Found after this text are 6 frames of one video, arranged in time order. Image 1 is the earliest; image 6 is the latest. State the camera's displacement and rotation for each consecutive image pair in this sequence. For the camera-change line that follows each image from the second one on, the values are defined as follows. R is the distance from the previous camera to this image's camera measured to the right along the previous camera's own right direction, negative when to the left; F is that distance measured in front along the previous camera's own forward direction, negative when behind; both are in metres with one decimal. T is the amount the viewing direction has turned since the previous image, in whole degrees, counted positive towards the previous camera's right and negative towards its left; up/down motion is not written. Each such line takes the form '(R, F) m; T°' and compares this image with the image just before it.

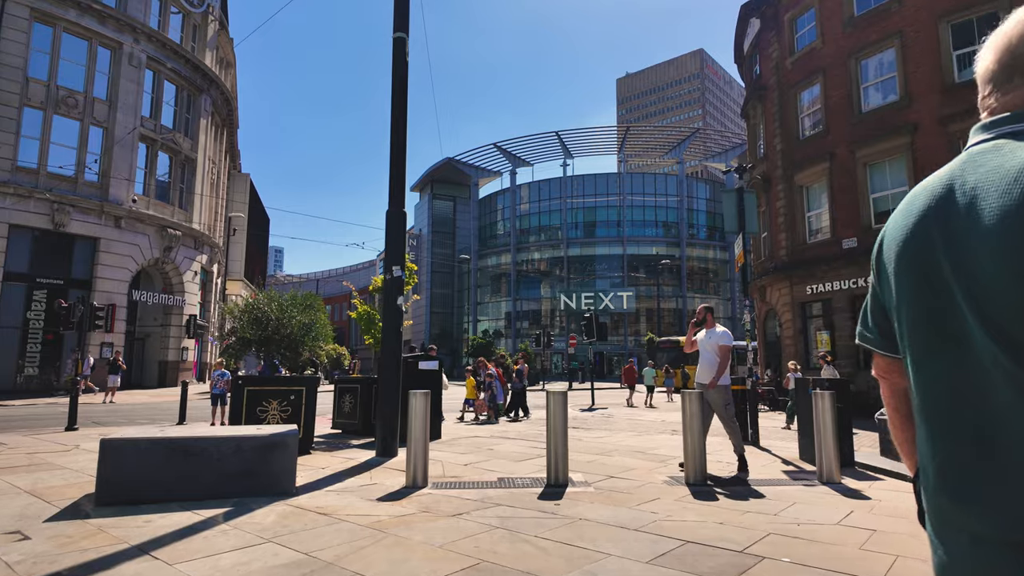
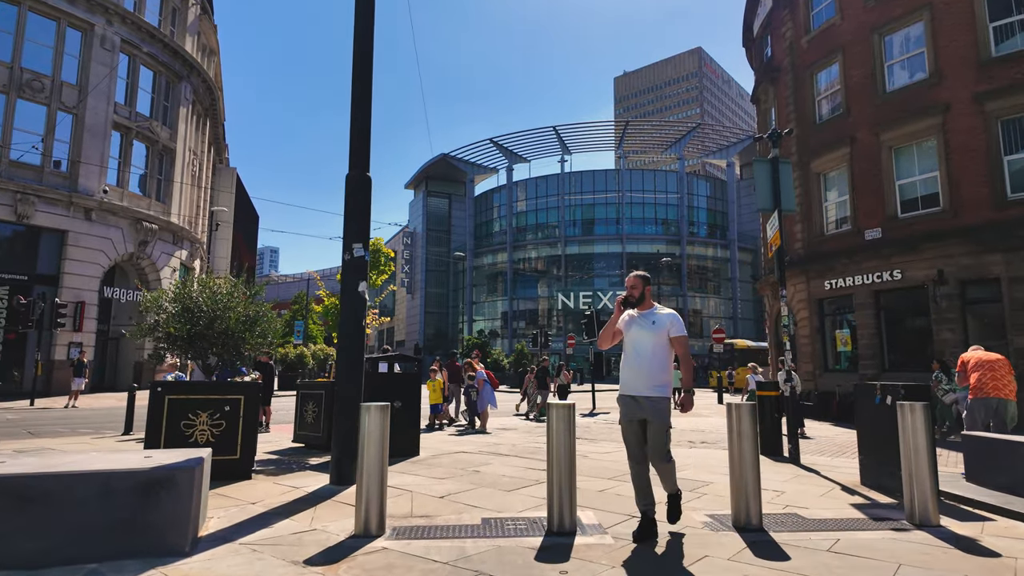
(+0.1, +1.5) m; 0°
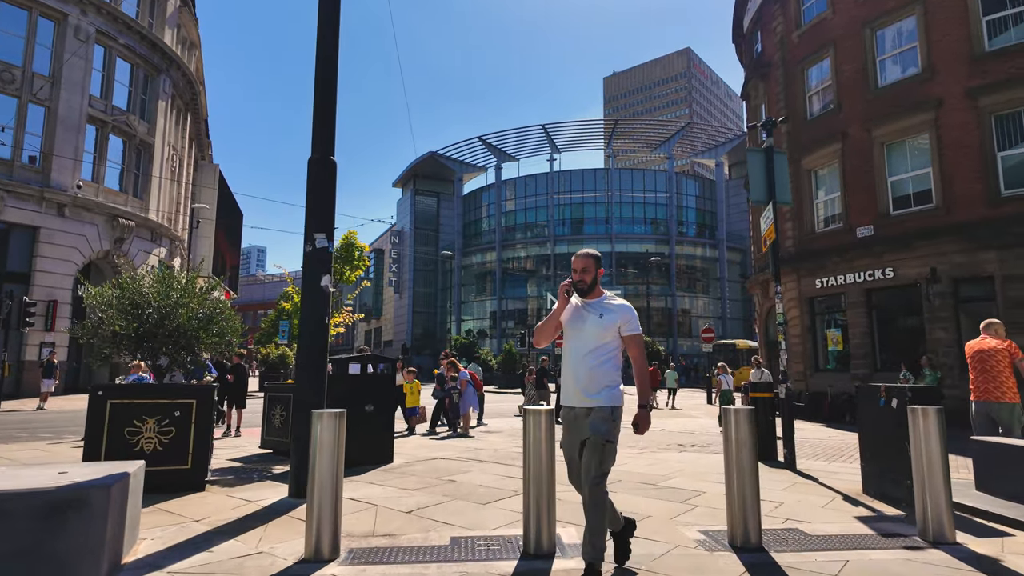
(+0.1, +0.5) m; +1°
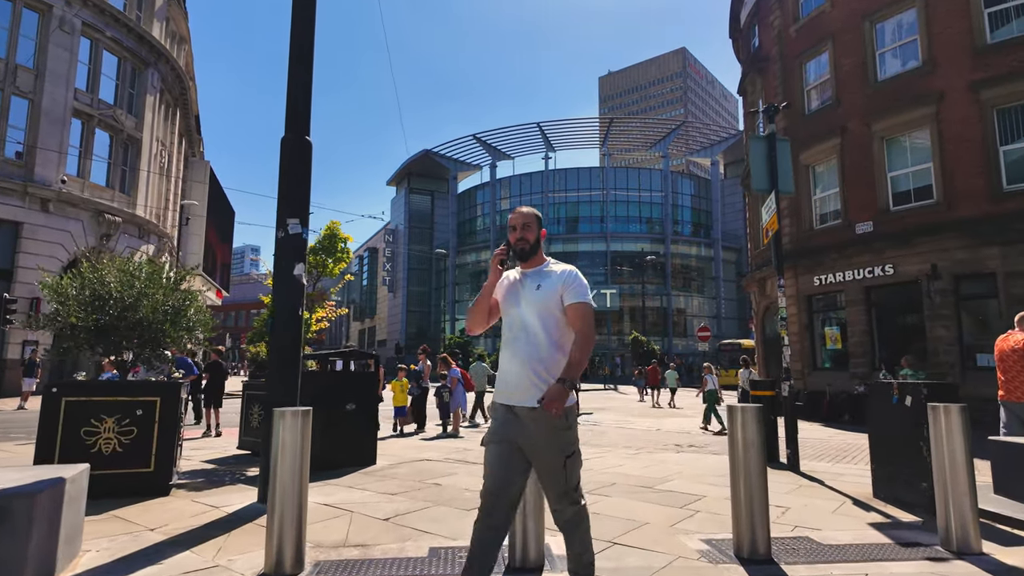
(+0.1, +0.4) m; 0°
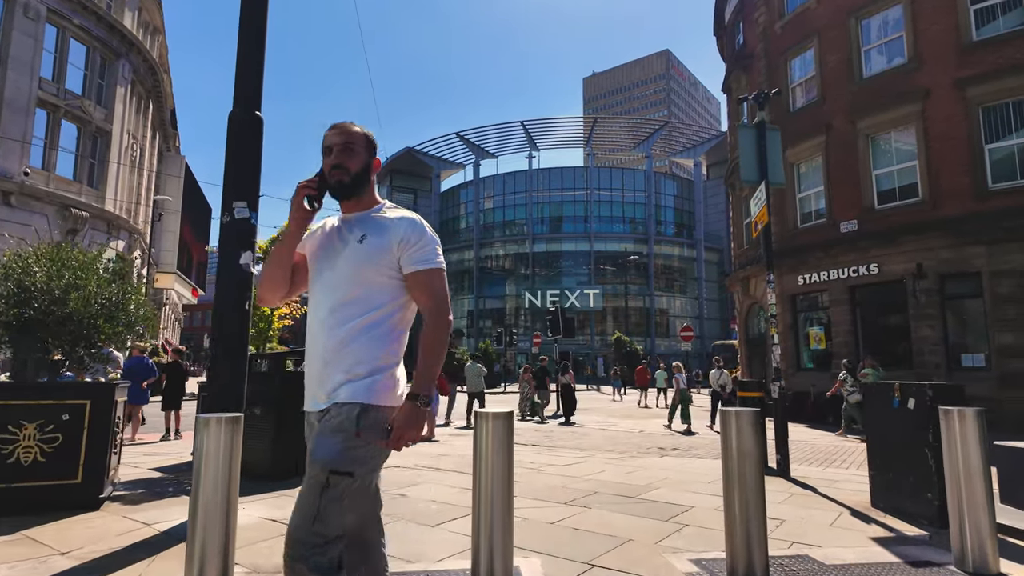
(+0.1, +0.5) m; +2°
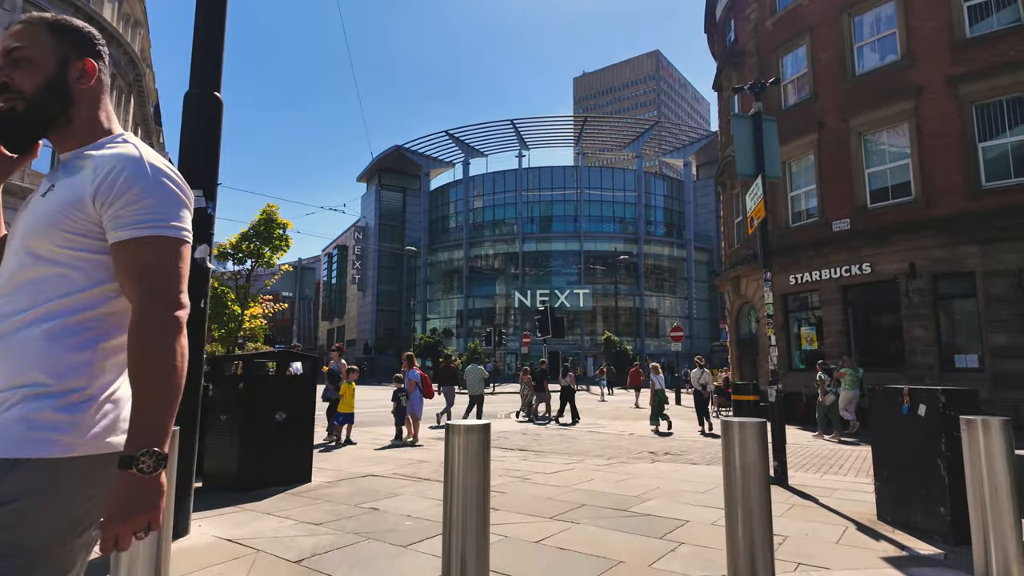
(+0.1, +0.4) m; +1°
